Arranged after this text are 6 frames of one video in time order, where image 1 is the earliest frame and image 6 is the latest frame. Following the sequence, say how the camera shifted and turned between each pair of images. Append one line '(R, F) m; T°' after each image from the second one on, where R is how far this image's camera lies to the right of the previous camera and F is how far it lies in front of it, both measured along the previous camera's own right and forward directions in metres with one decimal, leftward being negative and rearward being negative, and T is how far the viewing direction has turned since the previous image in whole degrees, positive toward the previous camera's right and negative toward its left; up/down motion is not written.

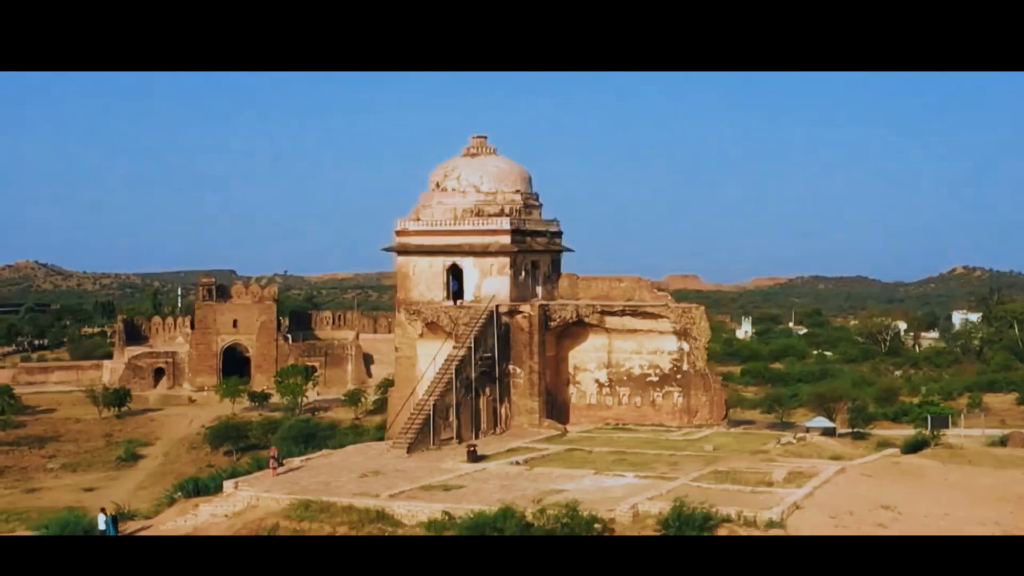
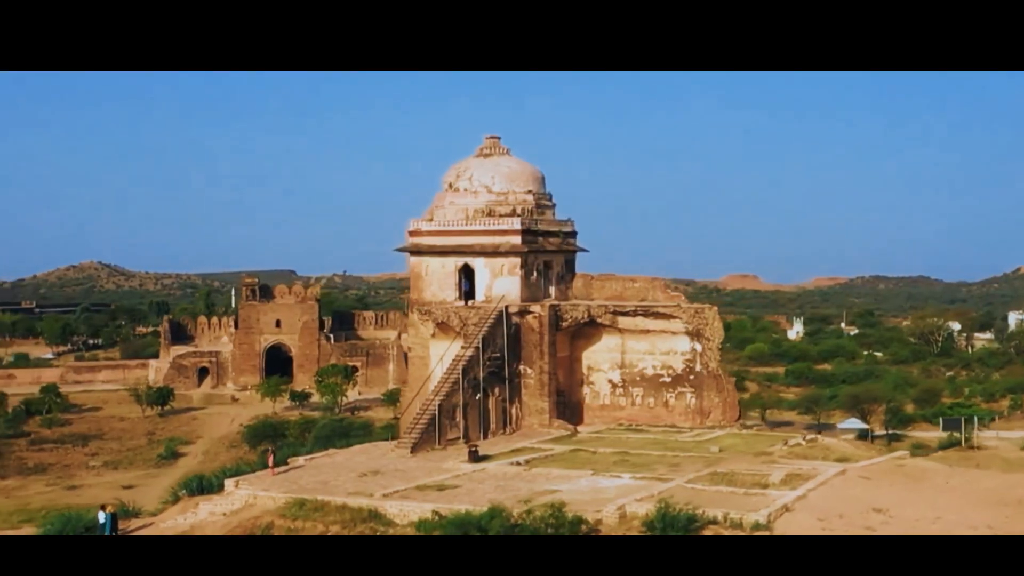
(+0.8, 0.0) m; -2°
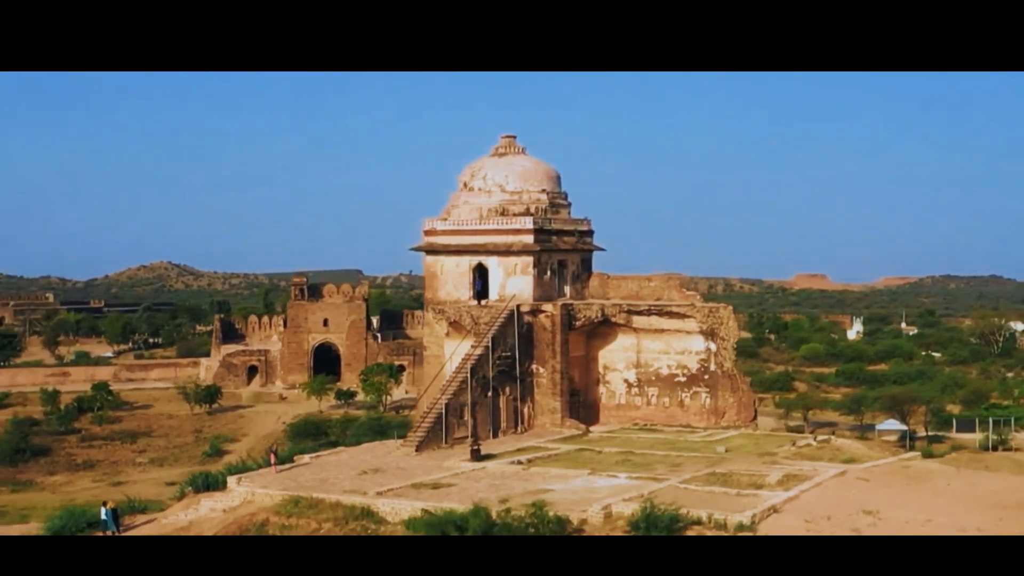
(+0.9, 0.0) m; -3°
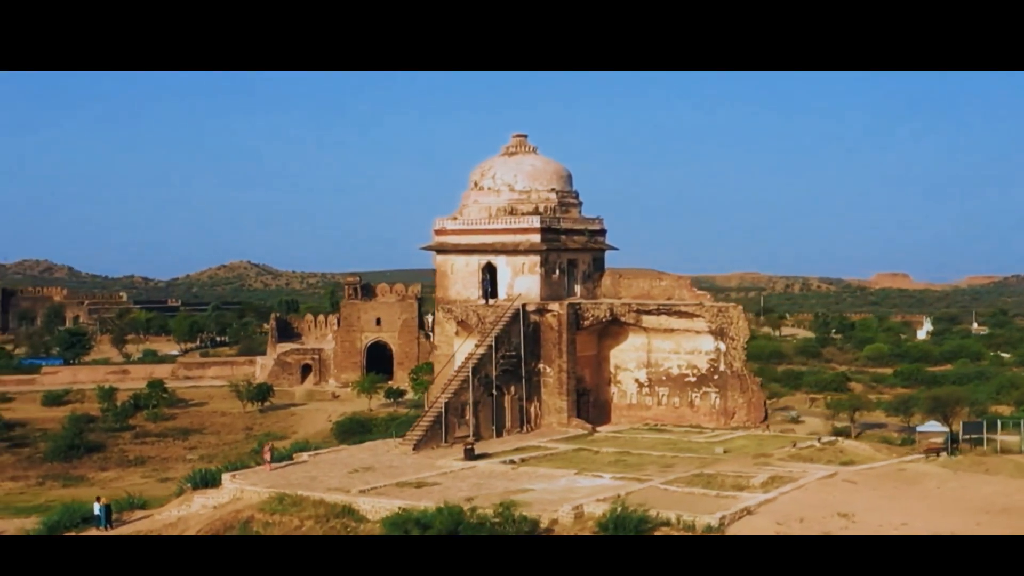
(+1.1, 0.0) m; -3°
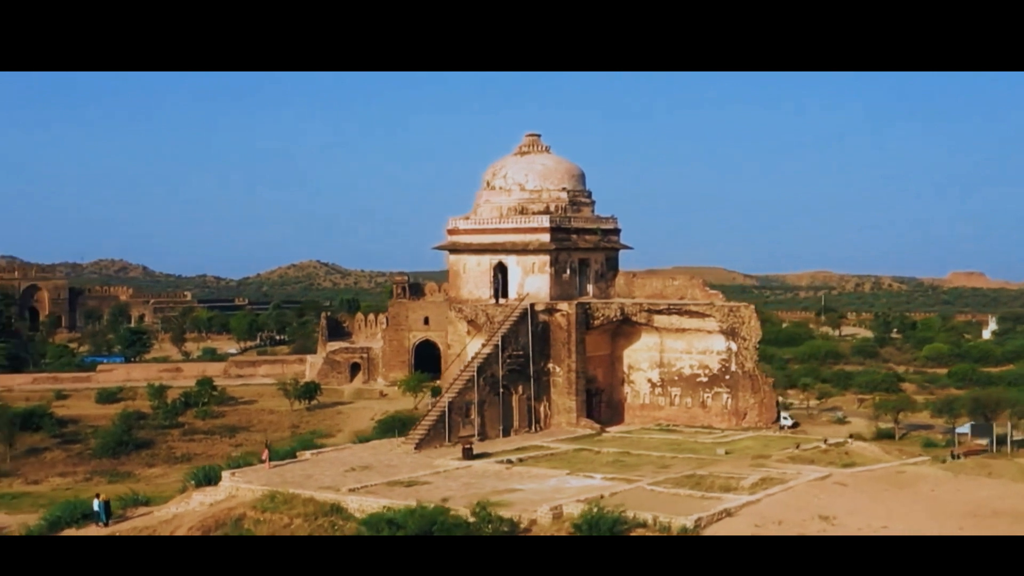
(+1.0, 0.0) m; -3°
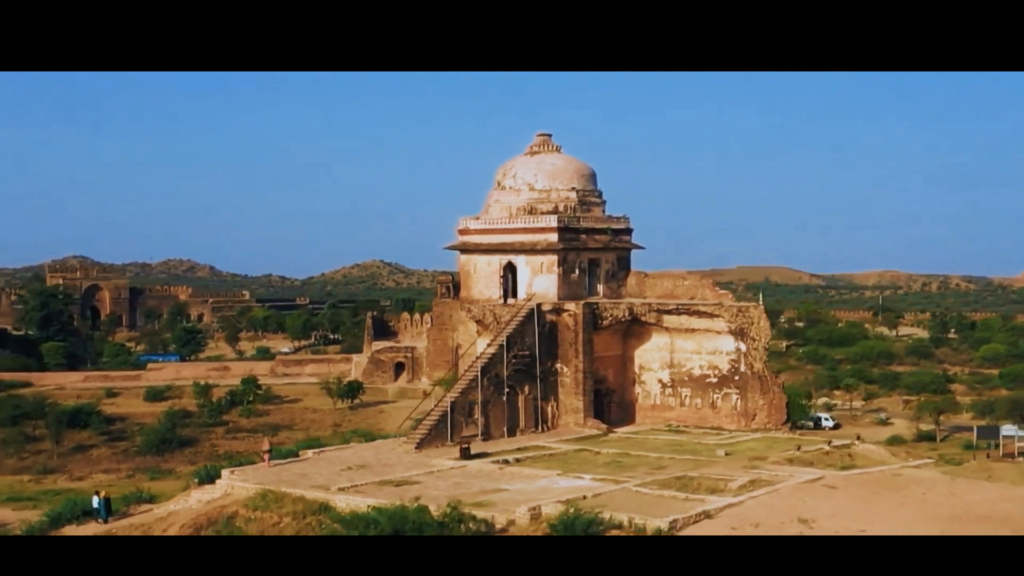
(+0.9, 0.0) m; -3°
